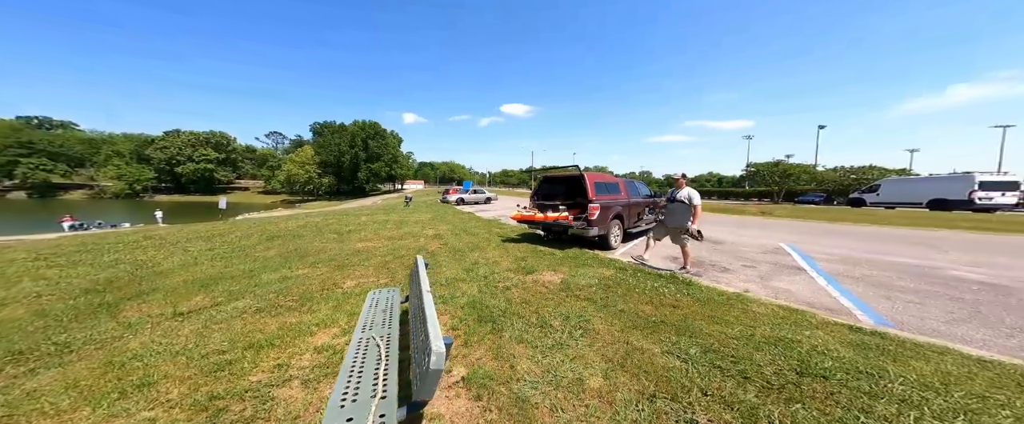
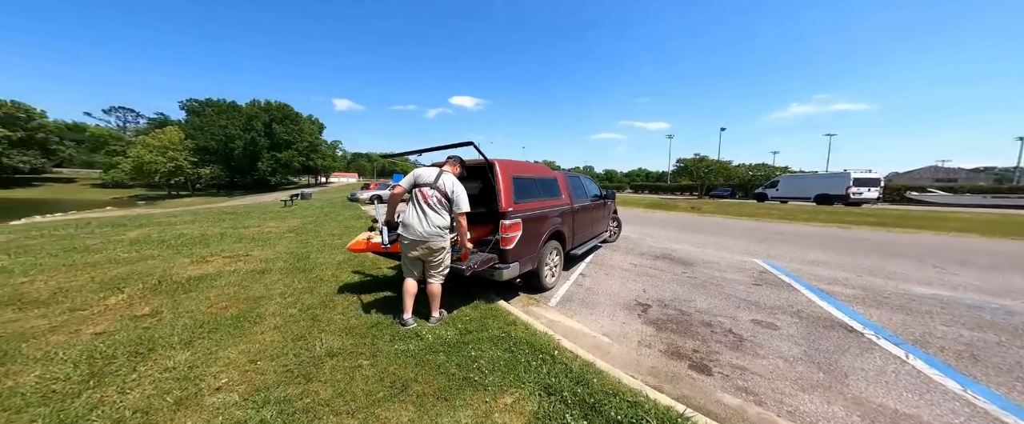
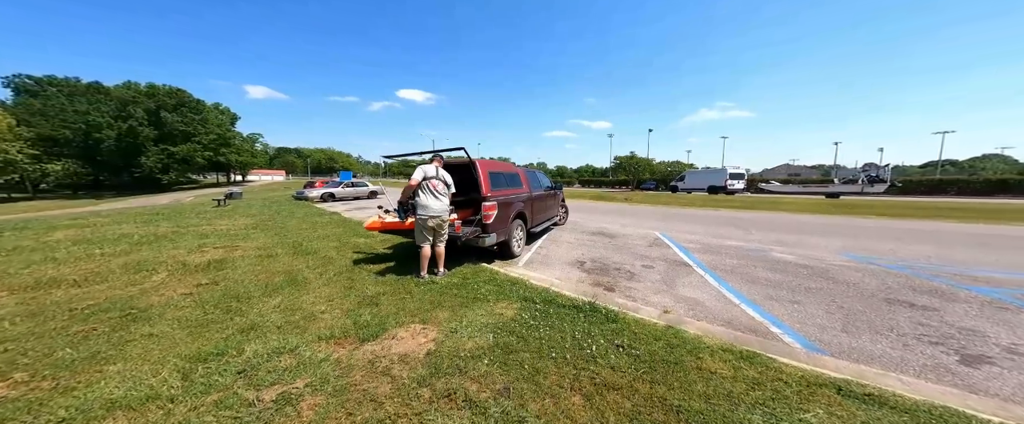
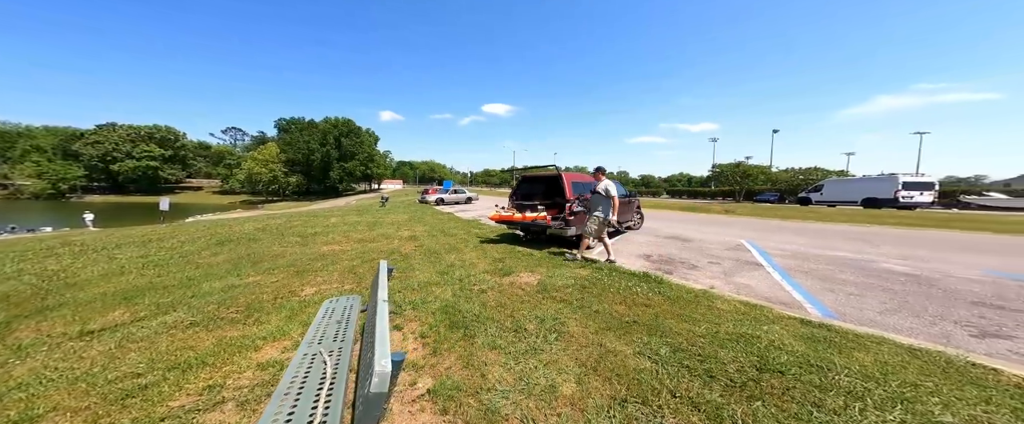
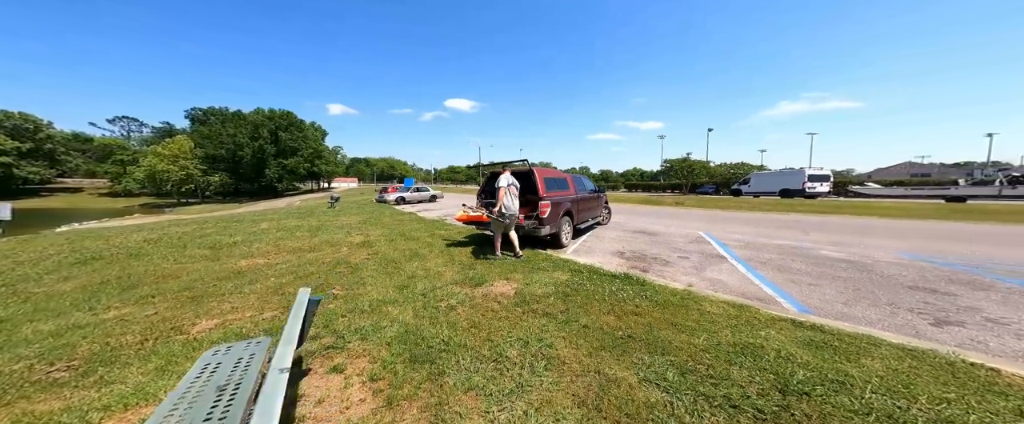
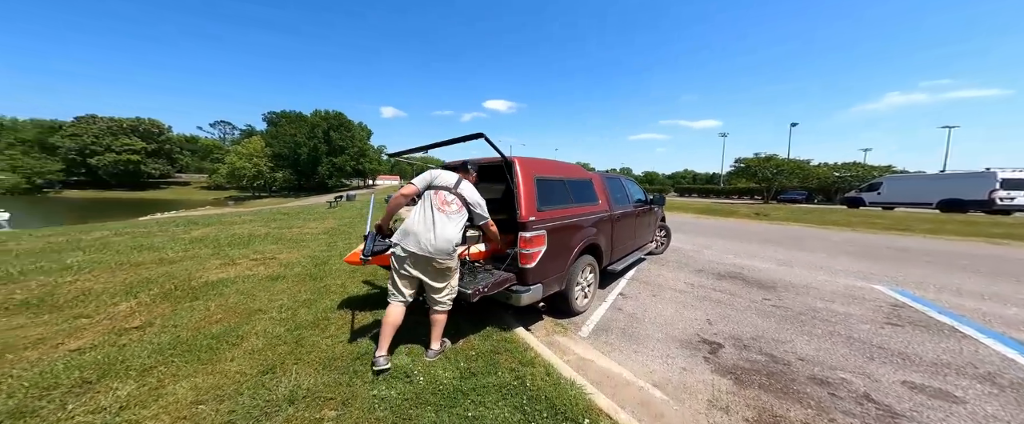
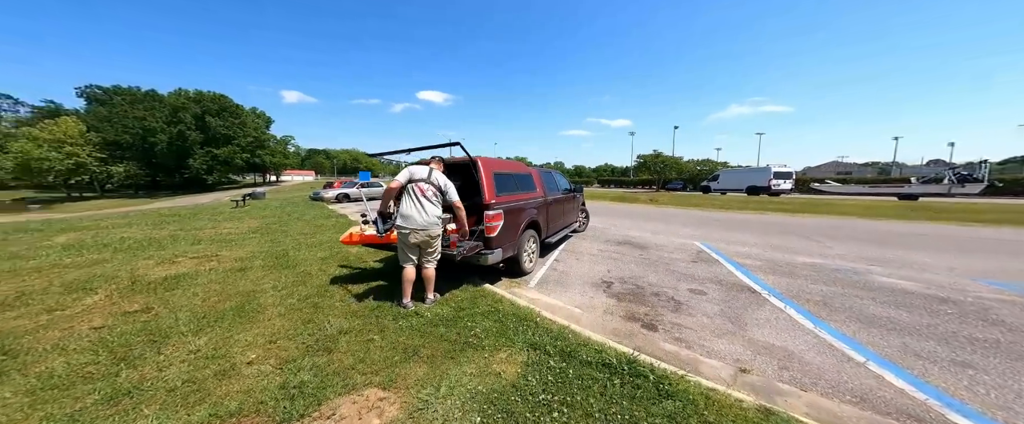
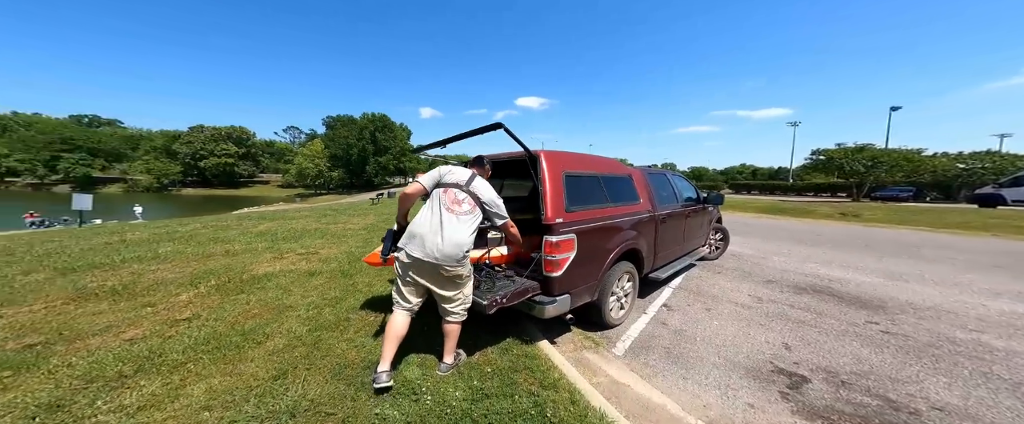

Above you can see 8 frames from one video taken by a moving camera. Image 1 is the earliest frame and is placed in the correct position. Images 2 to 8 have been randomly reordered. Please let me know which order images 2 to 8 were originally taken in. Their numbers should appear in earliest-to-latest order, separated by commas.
4, 5, 3, 7, 2, 6, 8
